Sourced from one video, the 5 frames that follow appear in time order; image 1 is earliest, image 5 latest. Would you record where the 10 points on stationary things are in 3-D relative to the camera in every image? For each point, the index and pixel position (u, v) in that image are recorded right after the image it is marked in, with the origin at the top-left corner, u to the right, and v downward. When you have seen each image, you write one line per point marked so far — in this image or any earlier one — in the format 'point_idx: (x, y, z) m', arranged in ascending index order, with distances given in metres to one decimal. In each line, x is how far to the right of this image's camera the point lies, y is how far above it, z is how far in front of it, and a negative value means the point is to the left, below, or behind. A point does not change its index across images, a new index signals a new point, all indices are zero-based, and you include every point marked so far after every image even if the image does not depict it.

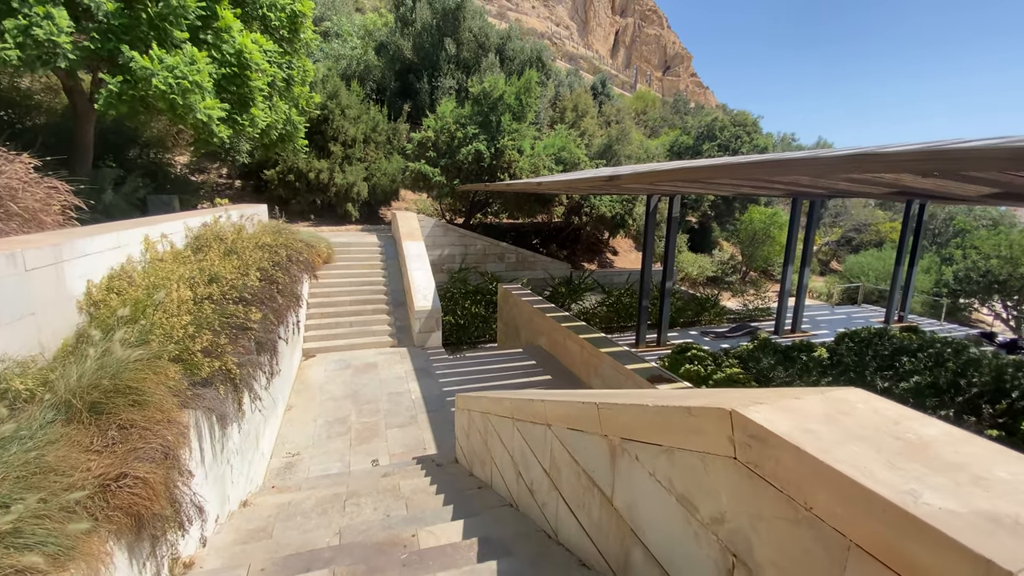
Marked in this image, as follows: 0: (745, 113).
0: (+8.3, +6.2, +16.7) m
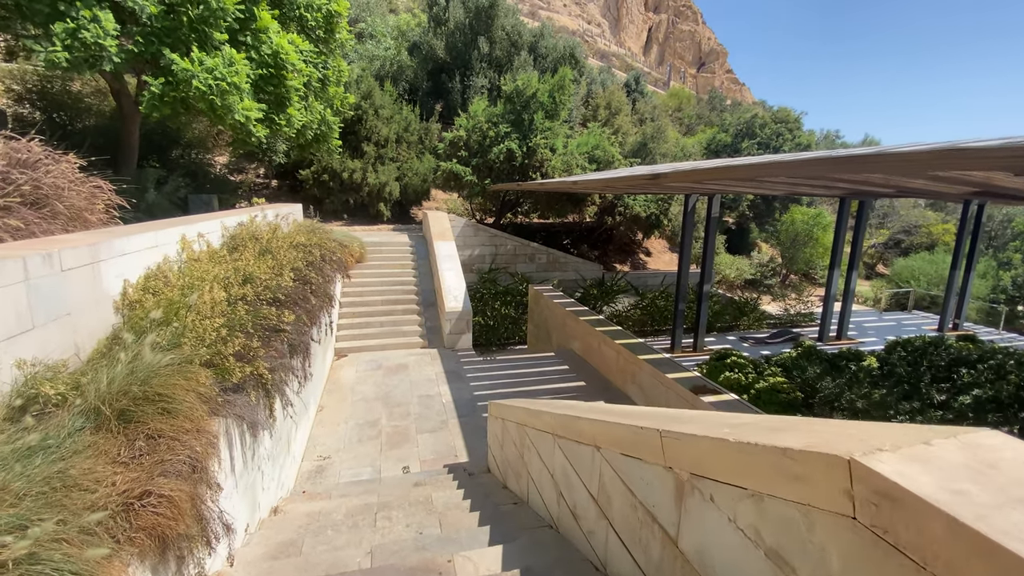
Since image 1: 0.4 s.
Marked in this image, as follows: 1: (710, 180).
0: (+9.4, +6.1, +16.0) m
1: (+1.5, +0.8, +3.6) m
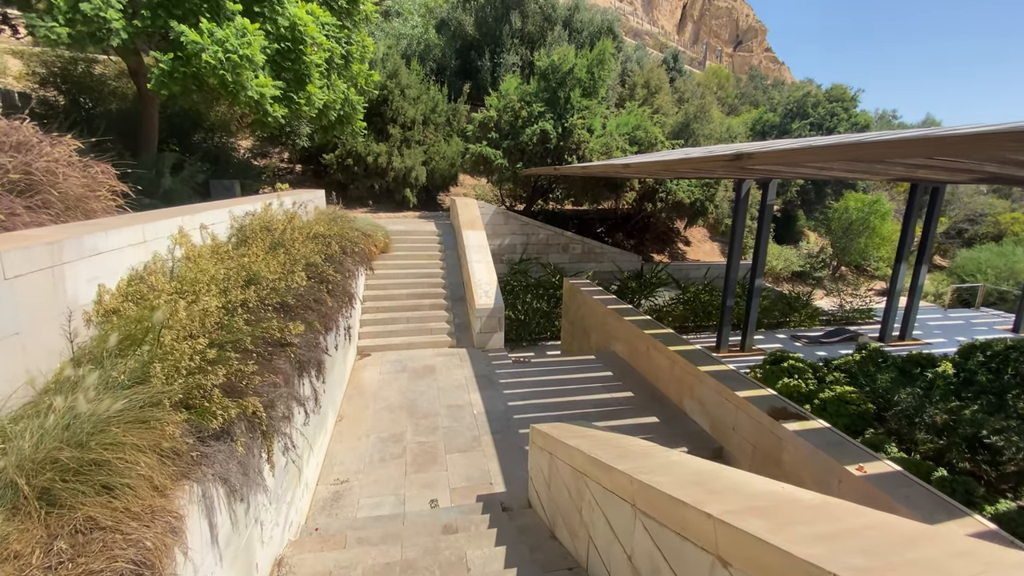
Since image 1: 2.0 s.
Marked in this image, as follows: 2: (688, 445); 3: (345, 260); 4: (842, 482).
0: (+10.4, +6.3, +14.8) m
1: (+1.8, +0.8, +2.9) m
2: (+1.4, -1.3, +3.8) m
3: (-1.7, +0.3, +4.7) m
4: (+1.9, -1.1, +2.7) m
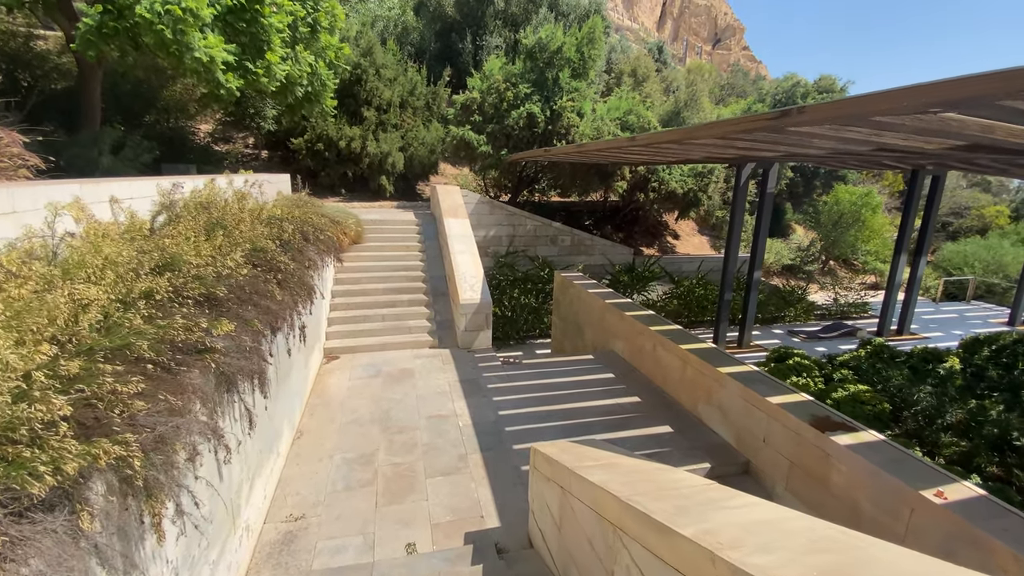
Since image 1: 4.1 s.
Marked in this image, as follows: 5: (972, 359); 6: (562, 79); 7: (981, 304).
0: (+9.9, +6.5, +14.5) m
1: (+1.8, +0.9, +2.4) m
2: (+1.4, -1.2, +3.3) m
3: (-1.8, +0.3, +4.0) m
4: (+1.9, -1.1, +2.2) m
5: (+6.8, -1.0, +6.9) m
6: (+0.9, +3.7, +8.4) m
7: (+11.3, -0.4, +11.3) m
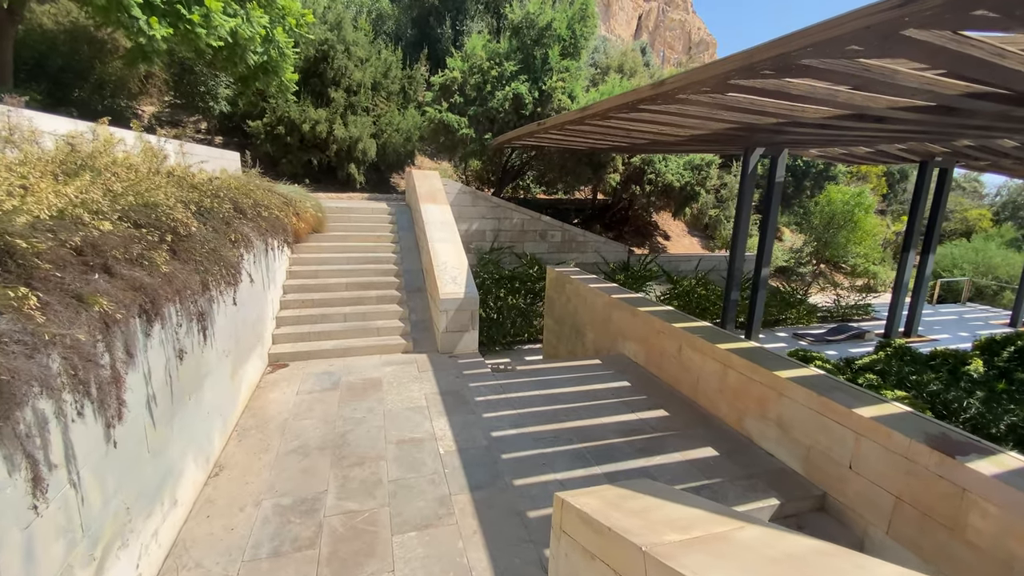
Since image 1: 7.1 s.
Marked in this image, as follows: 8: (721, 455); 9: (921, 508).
0: (+9.3, +6.4, +14.3) m
1: (+1.8, +1.0, +1.7) m
2: (+1.4, -1.1, +2.5) m
3: (-1.8, +0.4, +3.1) m
4: (+2.0, -0.9, +1.4) m
5: (+6.6, -1.0, +6.3) m
6: (+0.6, +3.7, +7.7) m
7: (+10.9, -0.4, +11.0) m
8: (+1.2, -1.0, +2.8) m
9: (+1.8, -1.0, +2.0) m
